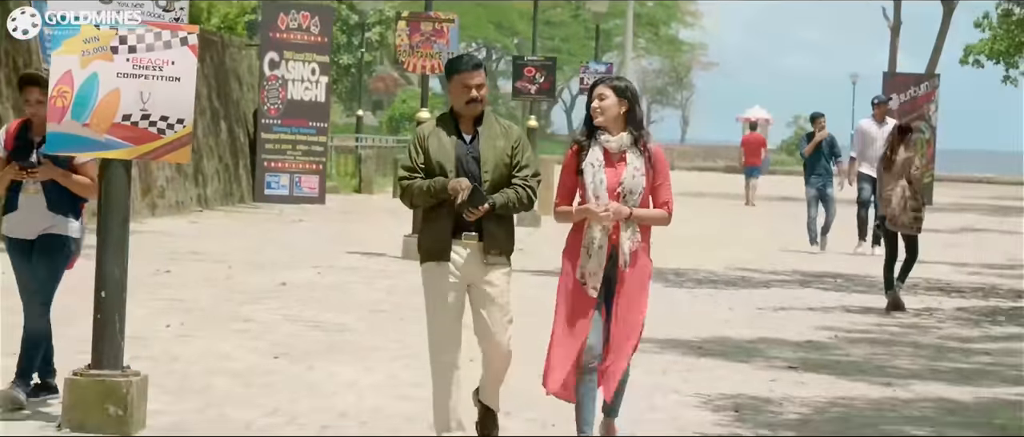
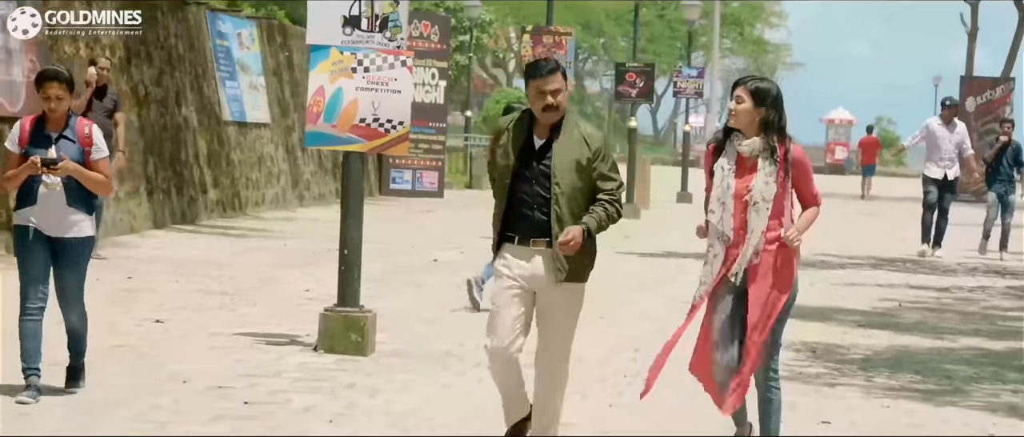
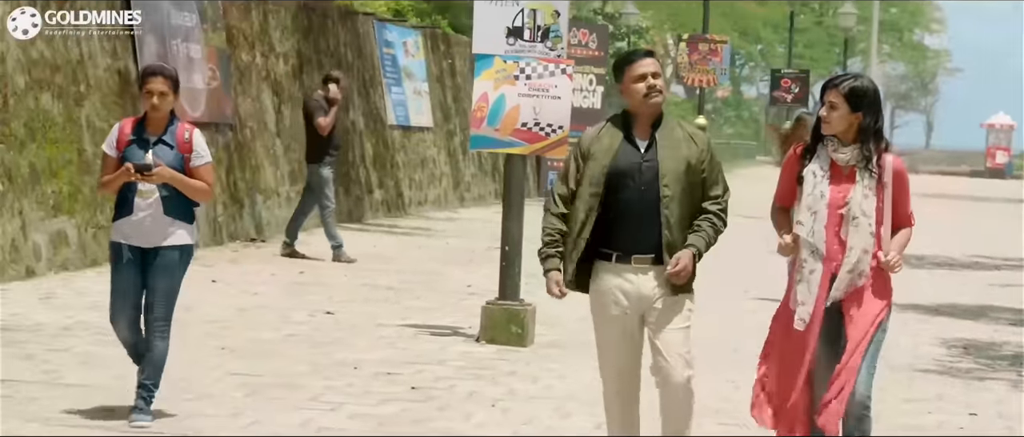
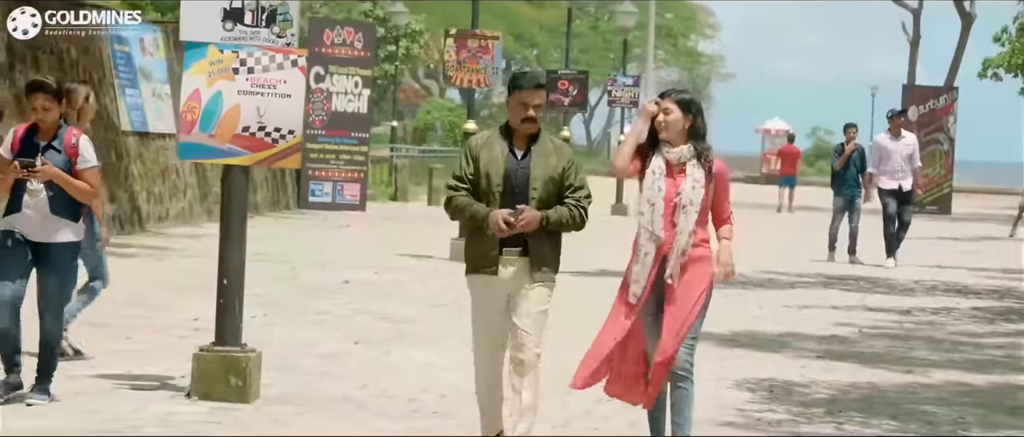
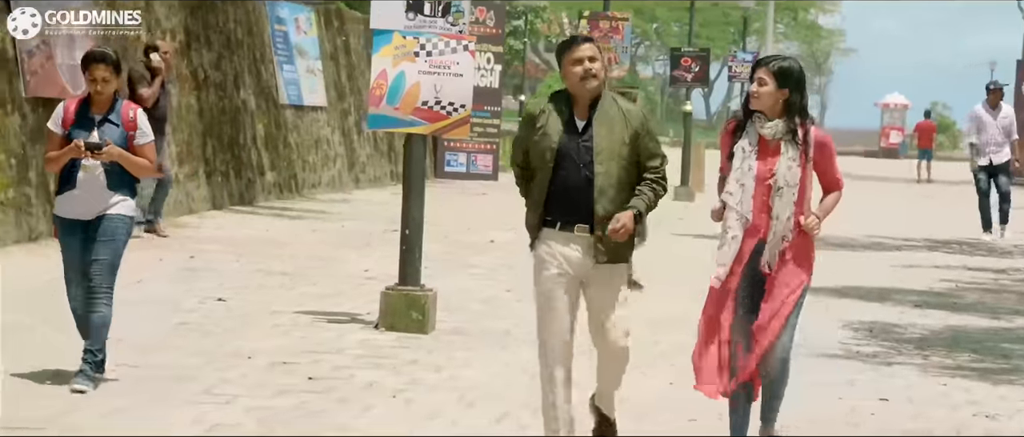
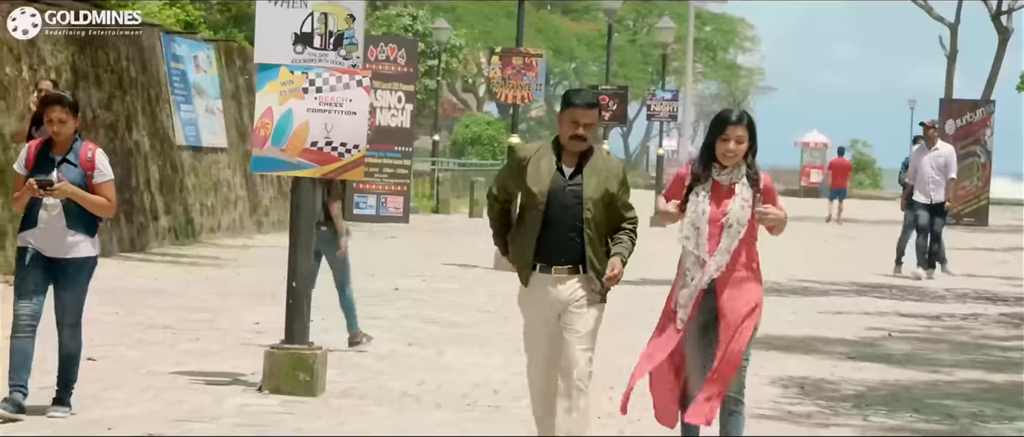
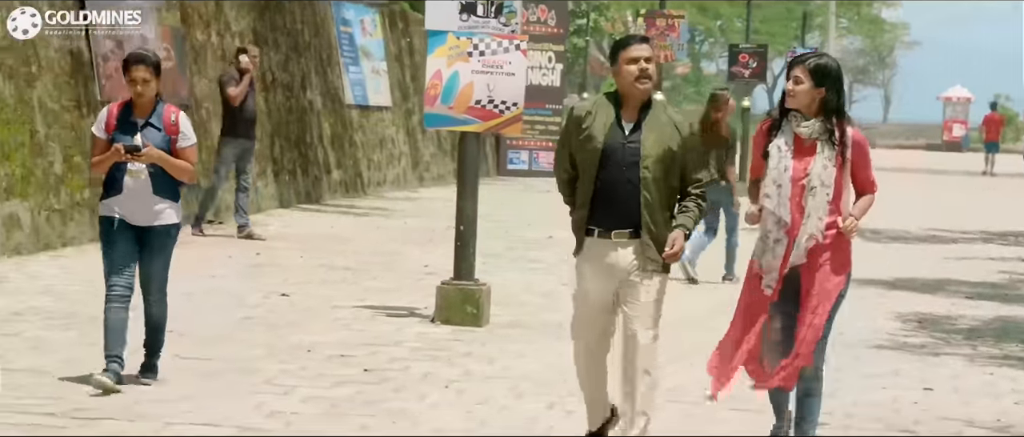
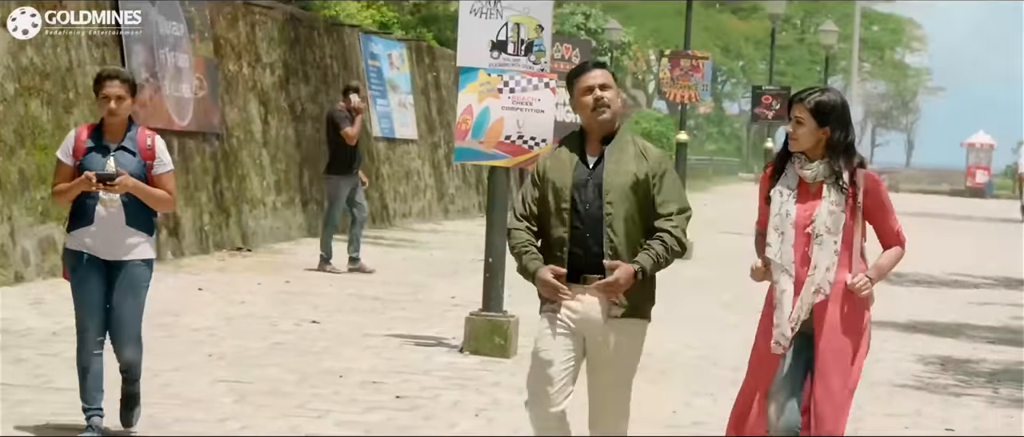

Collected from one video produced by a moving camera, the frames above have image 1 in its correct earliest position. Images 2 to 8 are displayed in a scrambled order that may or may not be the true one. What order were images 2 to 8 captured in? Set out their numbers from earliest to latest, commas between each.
4, 6, 2, 5, 7, 3, 8
